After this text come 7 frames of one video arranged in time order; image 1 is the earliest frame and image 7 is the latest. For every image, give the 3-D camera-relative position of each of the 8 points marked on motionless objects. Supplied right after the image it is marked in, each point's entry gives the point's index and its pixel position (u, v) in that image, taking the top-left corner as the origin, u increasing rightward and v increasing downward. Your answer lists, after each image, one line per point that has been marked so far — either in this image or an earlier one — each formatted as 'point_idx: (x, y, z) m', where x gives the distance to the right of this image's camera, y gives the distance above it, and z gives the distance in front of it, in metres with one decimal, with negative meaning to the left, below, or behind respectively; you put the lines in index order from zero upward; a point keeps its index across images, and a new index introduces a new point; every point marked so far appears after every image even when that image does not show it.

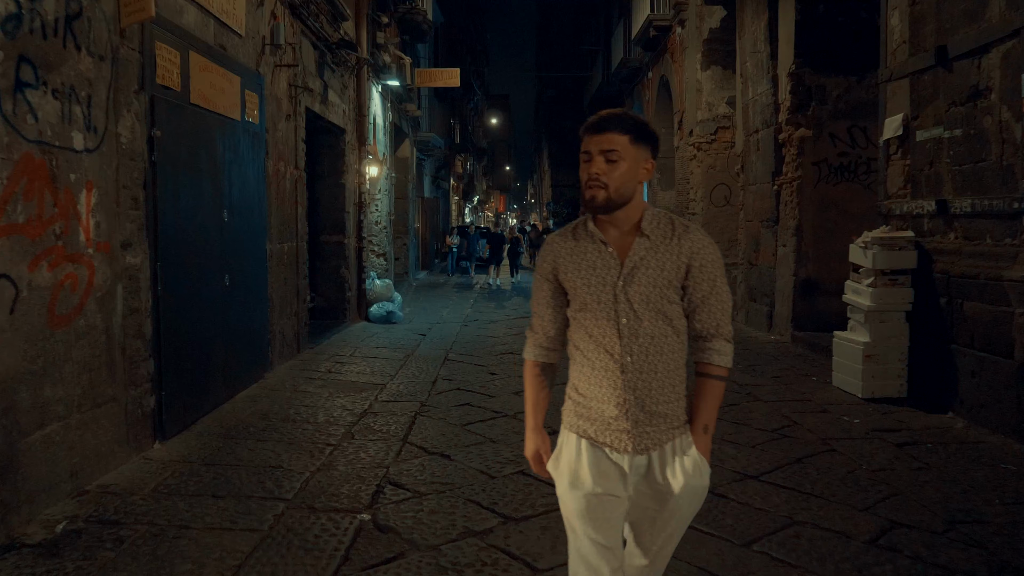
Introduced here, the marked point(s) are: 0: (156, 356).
0: (-1.6, -0.3, +4.0) m
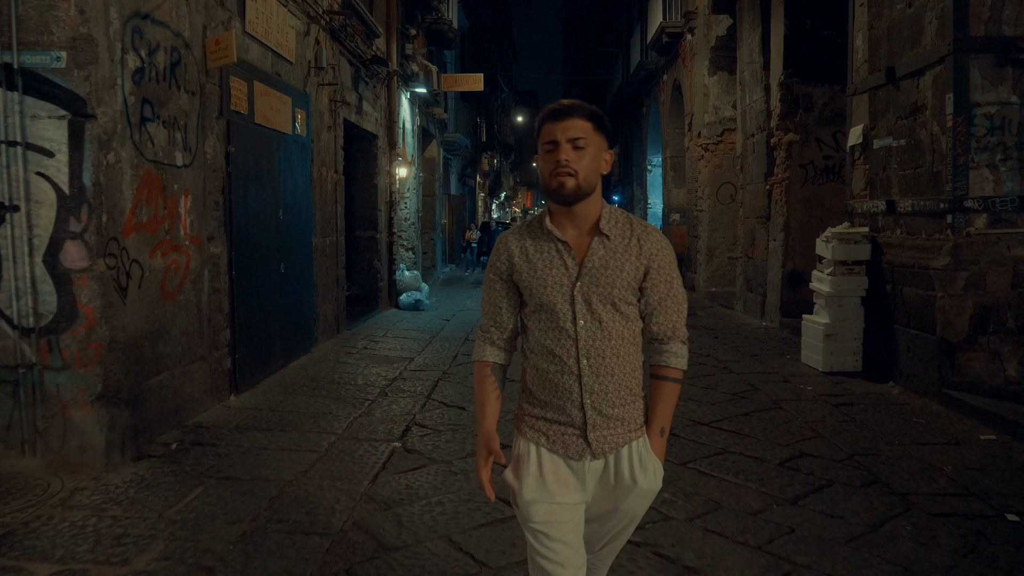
0: (-1.6, -0.2, +5.1) m
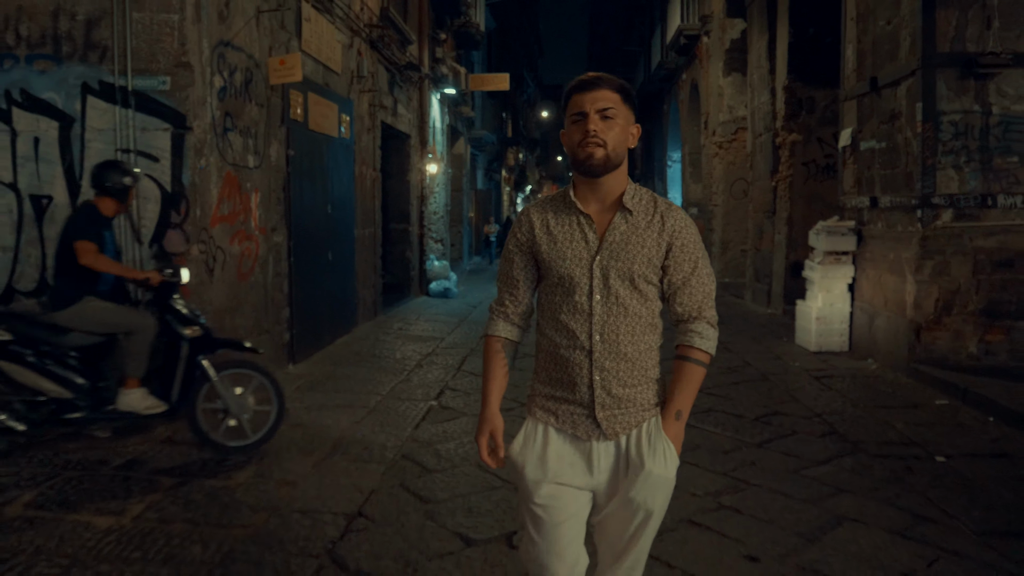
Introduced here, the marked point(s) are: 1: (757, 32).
0: (-1.5, -0.1, +5.9) m
1: (+3.1, +3.2, +10.8) m
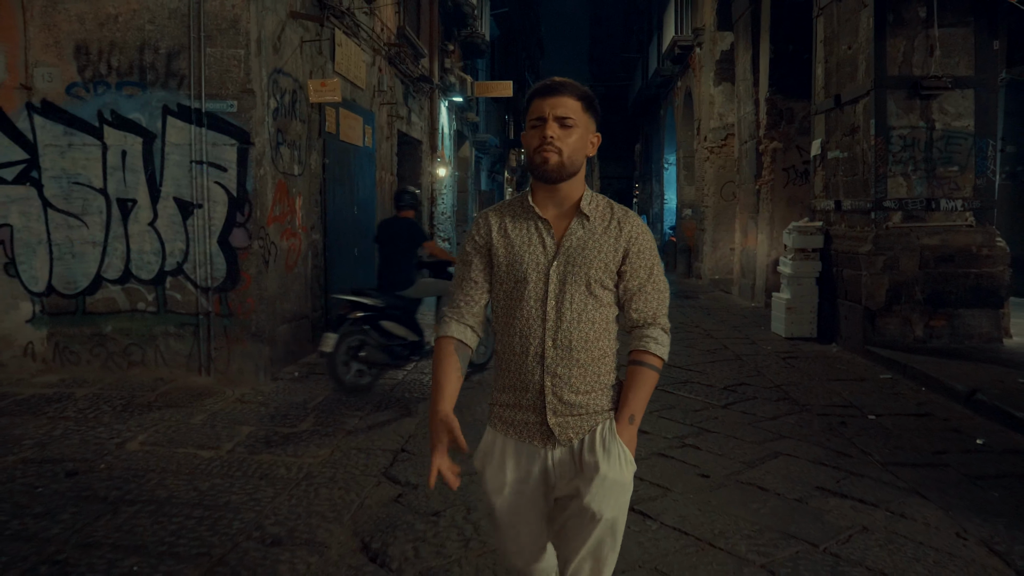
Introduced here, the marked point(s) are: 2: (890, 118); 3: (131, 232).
0: (-1.5, 0.0, +6.7) m
1: (+3.1, +3.3, +11.7) m
2: (+2.9, +1.3, +6.7) m
3: (-2.3, +0.3, +5.3) m
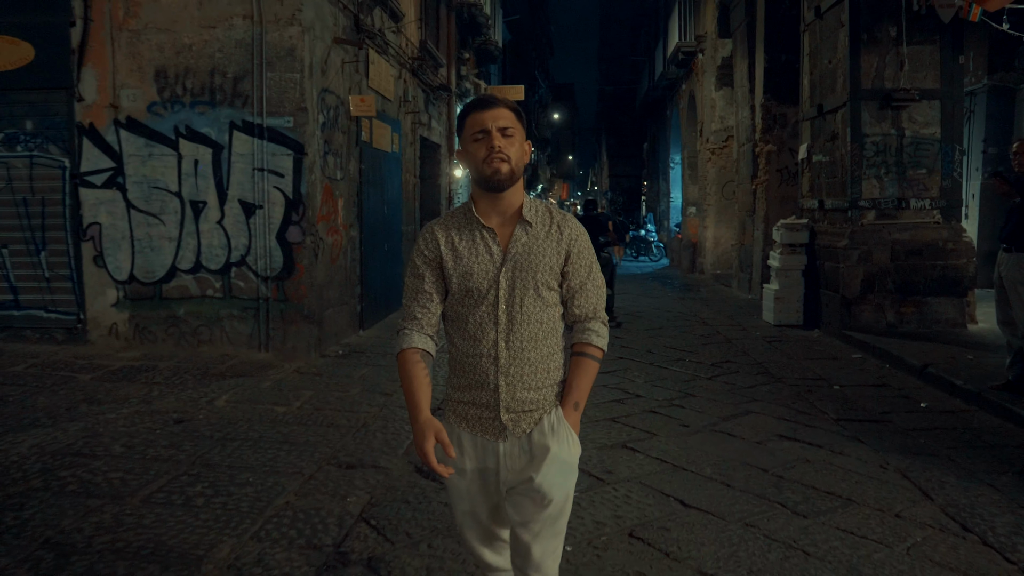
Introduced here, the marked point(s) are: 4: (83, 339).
0: (-1.3, 0.0, +7.6) m
1: (+3.3, +3.4, +12.5) m
2: (+3.1, +1.4, +7.5) m
3: (-2.2, +0.4, +6.2) m
4: (-3.1, -0.4, +6.3) m
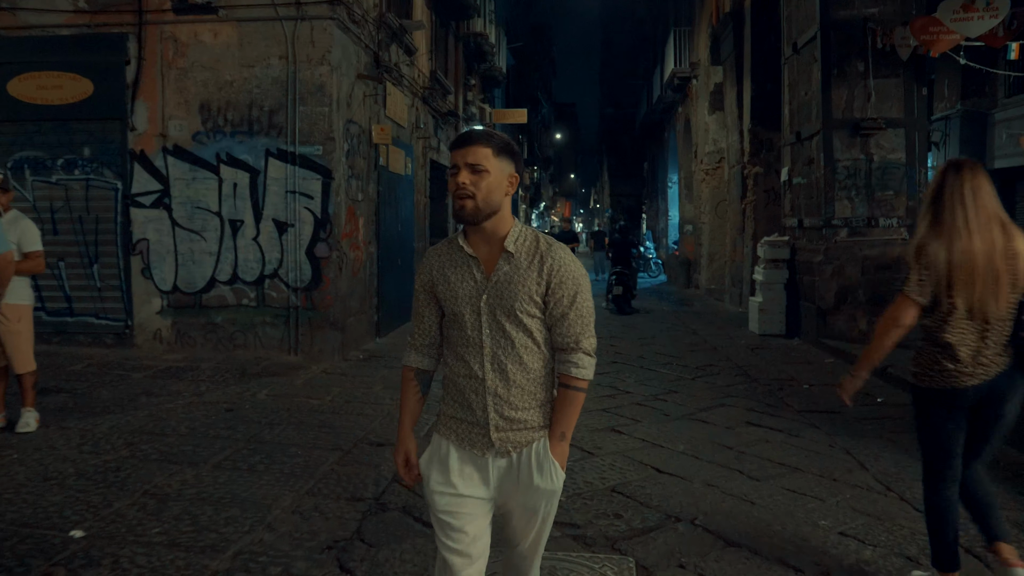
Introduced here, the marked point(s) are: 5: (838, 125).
0: (-1.3, -0.1, +8.3) m
1: (+3.4, +3.1, +13.3) m
2: (+3.1, +1.3, +8.3) m
3: (-2.2, +0.3, +6.9) m
4: (-3.1, -0.4, +7.0) m
5: (+3.1, +1.5, +8.3) m
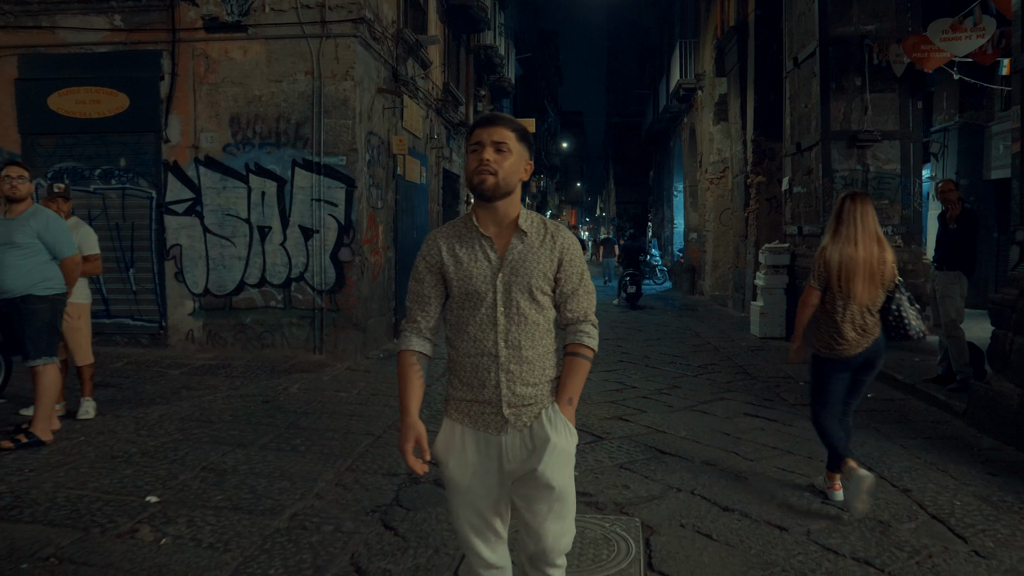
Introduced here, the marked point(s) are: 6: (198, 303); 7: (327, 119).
0: (-1.2, -0.1, +8.7) m
1: (+3.5, +3.1, +13.7) m
2: (+3.2, +1.2, +8.7) m
3: (-2.1, +0.3, +7.3) m
4: (-3.0, -0.5, +7.5) m
5: (+3.2, +1.5, +8.7) m
6: (-2.7, -0.1, +7.4) m
7: (-1.5, +1.4, +7.2) m
